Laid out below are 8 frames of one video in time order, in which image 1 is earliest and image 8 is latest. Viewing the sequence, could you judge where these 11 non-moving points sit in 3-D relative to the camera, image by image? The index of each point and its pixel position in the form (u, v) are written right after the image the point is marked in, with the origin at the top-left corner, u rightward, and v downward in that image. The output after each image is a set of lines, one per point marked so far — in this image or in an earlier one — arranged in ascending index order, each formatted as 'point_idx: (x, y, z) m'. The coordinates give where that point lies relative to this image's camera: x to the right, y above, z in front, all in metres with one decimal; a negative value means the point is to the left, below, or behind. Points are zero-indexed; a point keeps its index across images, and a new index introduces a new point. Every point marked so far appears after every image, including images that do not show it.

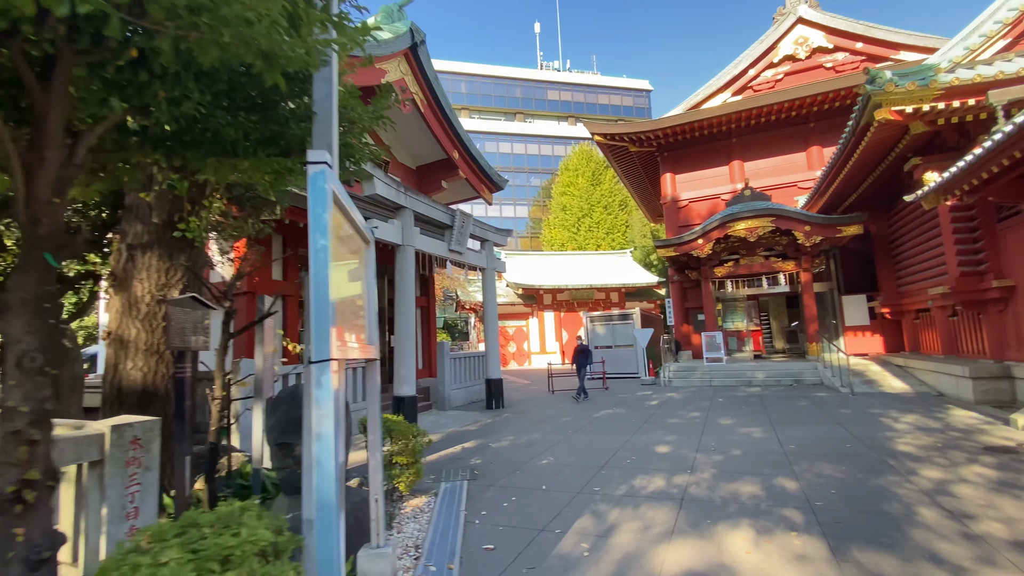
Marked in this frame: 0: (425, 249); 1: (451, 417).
0: (-1.6, +0.8, +9.1) m
1: (-1.3, -2.8, +10.2) m
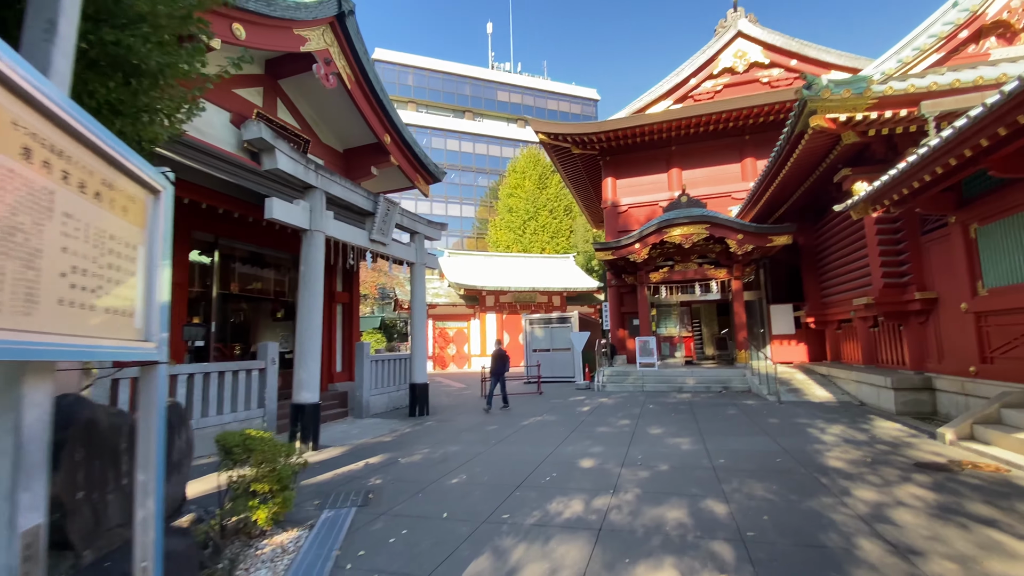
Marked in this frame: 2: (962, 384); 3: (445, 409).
0: (-2.9, +0.9, +8.1) m
1: (-2.9, -2.7, +9.2) m
2: (+6.8, -1.5, +7.1) m
3: (-1.6, -2.9, +11.1) m
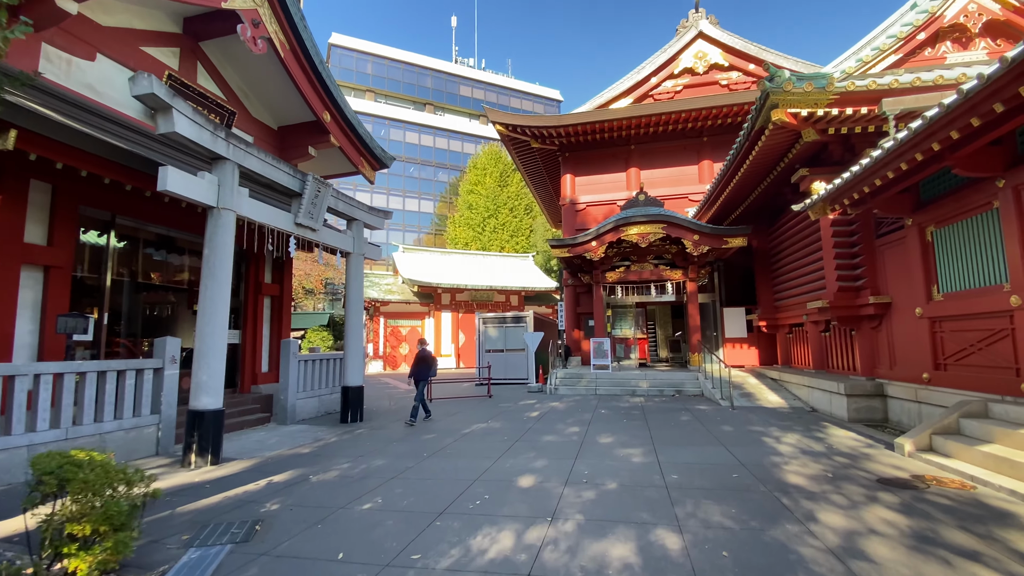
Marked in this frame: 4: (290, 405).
0: (-3.8, +1.0, +7.1) m
1: (-3.9, -2.5, +8.2) m
2: (+5.9, -1.5, +6.9) m
3: (-2.8, -2.7, +10.2) m
4: (-4.2, -2.2, +9.0) m
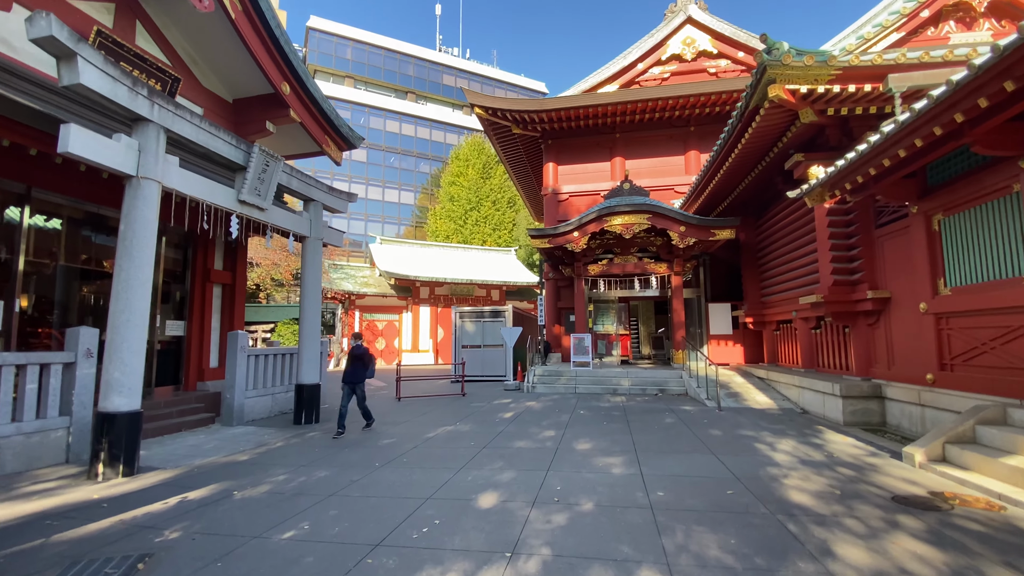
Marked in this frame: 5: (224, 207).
0: (-4.2, +1.3, +6.2) m
1: (-4.4, -2.3, +7.3) m
2: (+5.5, -1.4, +6.4) m
3: (-3.4, -2.5, +9.4) m
4: (-4.7, -2.0, +8.1) m
5: (-4.1, +1.1, +6.7) m
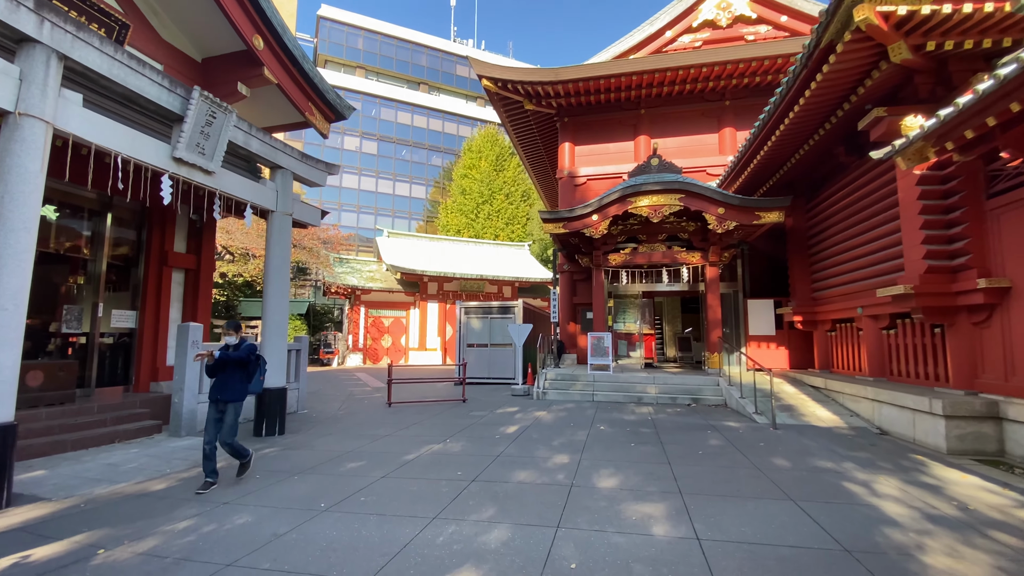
0: (-4.2, +1.5, +4.8) m
1: (-4.4, -2.1, +6.0) m
2: (+5.5, -1.3, +4.7) m
3: (-3.3, -2.3, +8.0) m
4: (-4.7, -1.8, +6.7) m
5: (-4.0, +1.4, +5.3) m
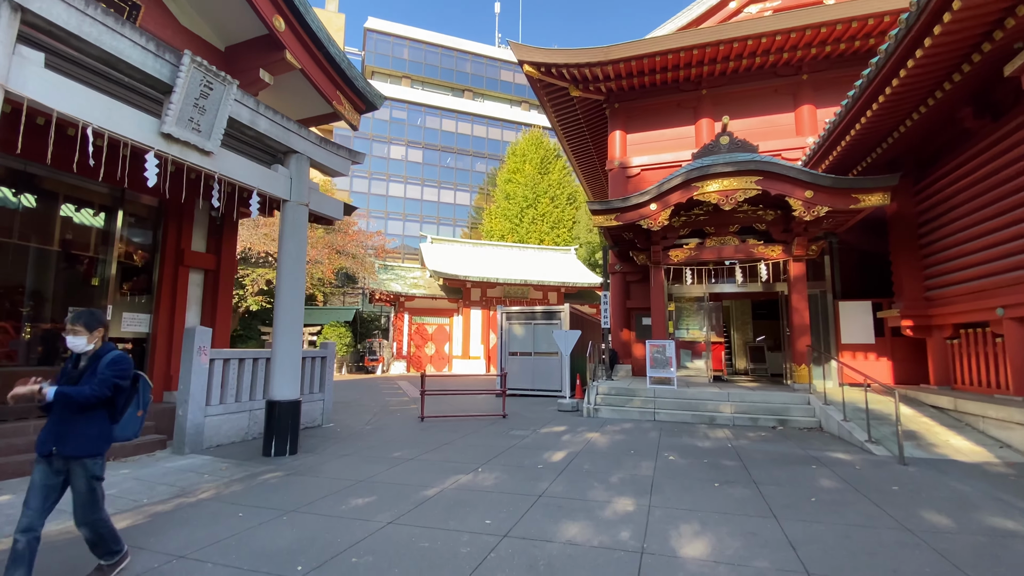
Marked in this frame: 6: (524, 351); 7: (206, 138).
0: (-3.8, +1.5, +4.1) m
1: (-3.9, -2.0, +5.2) m
2: (+5.8, -1.1, +3.0) m
3: (-2.6, -2.3, +7.1) m
4: (-4.1, -1.7, +6.0) m
5: (-3.6, +1.4, +4.6) m
6: (+0.3, -1.6, +12.3) m
7: (-3.3, +1.6, +5.1) m
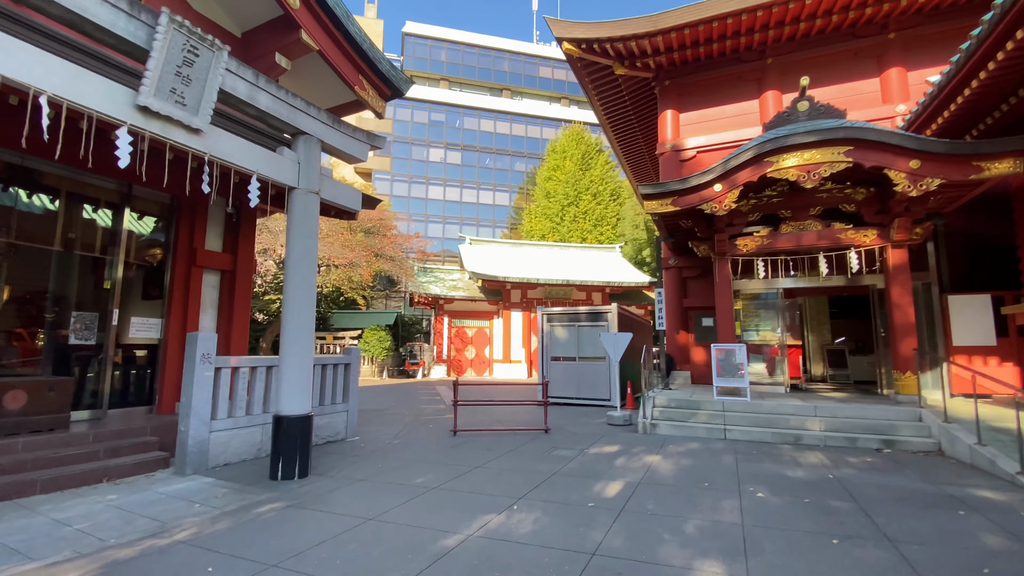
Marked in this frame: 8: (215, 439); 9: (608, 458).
0: (-3.6, +1.5, +3.4) m
1: (-3.5, -2.0, +4.5) m
2: (+6.0, -1.0, +1.4) m
3: (-2.0, -2.3, +6.3) m
4: (-3.6, -1.7, +5.3) m
5: (-3.3, +1.4, +3.9) m
6: (+1.3, -1.6, +11.2) m
7: (-3.0, +1.6, +4.4) m
8: (-3.5, -1.8, +5.5) m
9: (+1.2, -2.1, +5.8) m
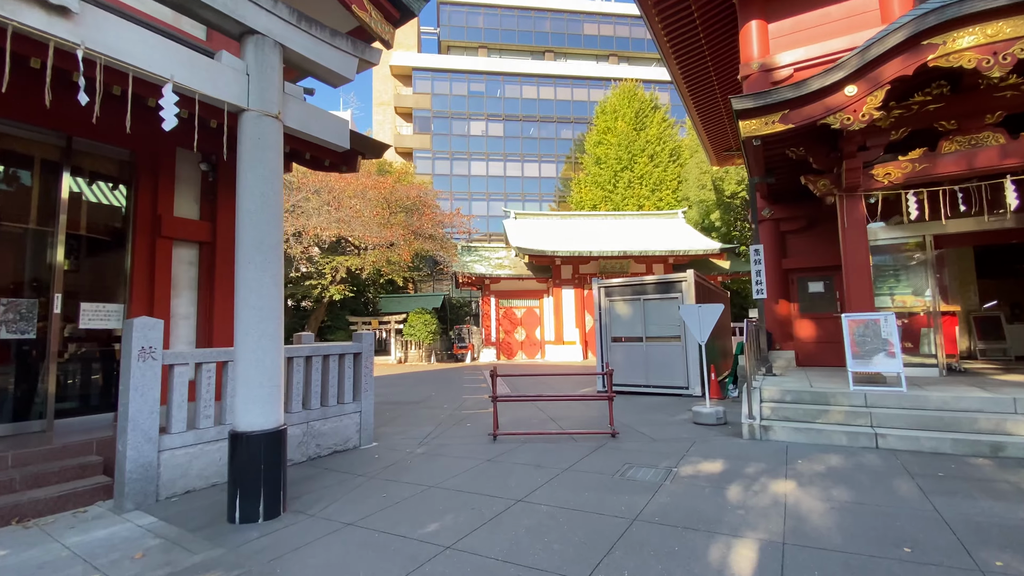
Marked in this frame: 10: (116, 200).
0: (-3.5, +1.7, +1.9) m
1: (-3.1, -1.8, +3.1) m
2: (+5.9, -0.5, -1.0) m
3: (-1.4, -1.9, +4.8) m
4: (-3.2, -1.5, +4.0) m
5: (-3.2, +1.6, +2.4) m
6: (+2.4, -0.9, +9.3) m
7: (-2.8, +1.9, +2.8) m
8: (-3.1, -1.5, +4.1) m
9: (+1.6, -1.6, +3.9) m
10: (-4.7, +1.0, +5.5) m
